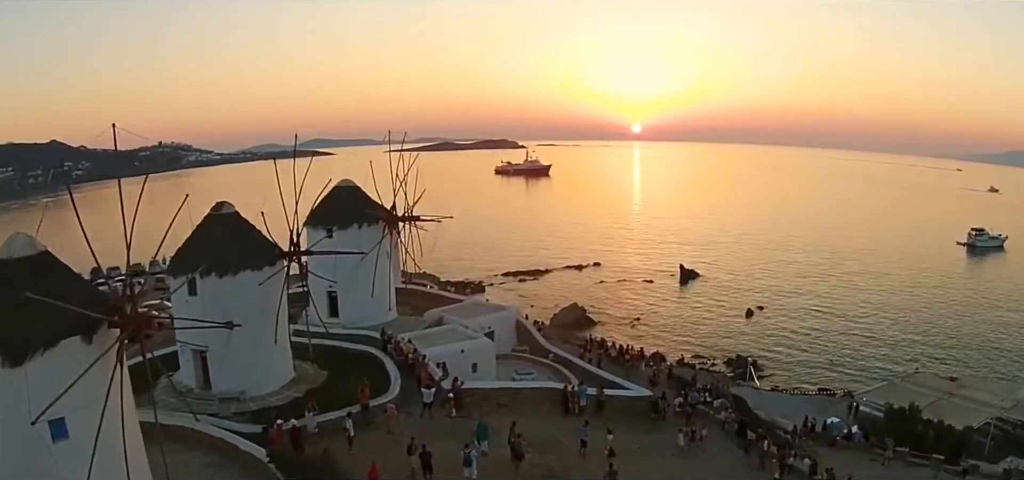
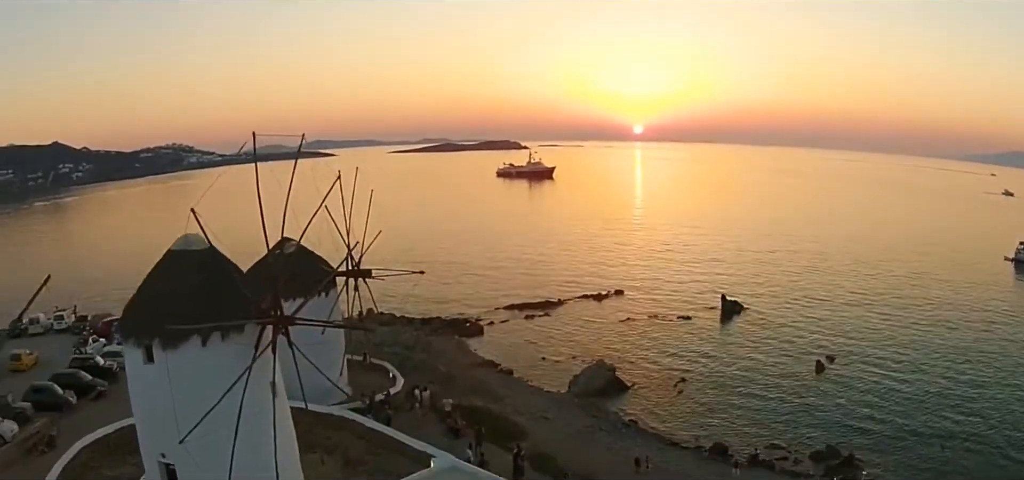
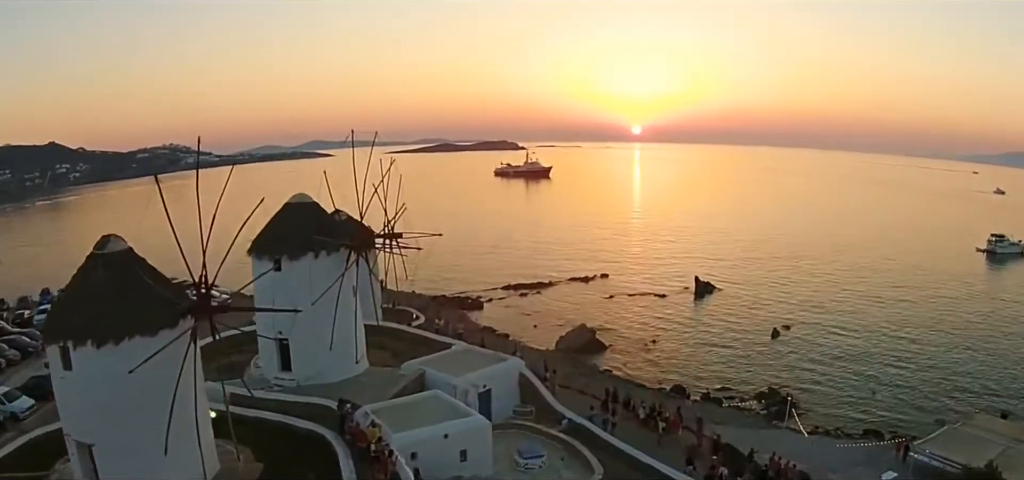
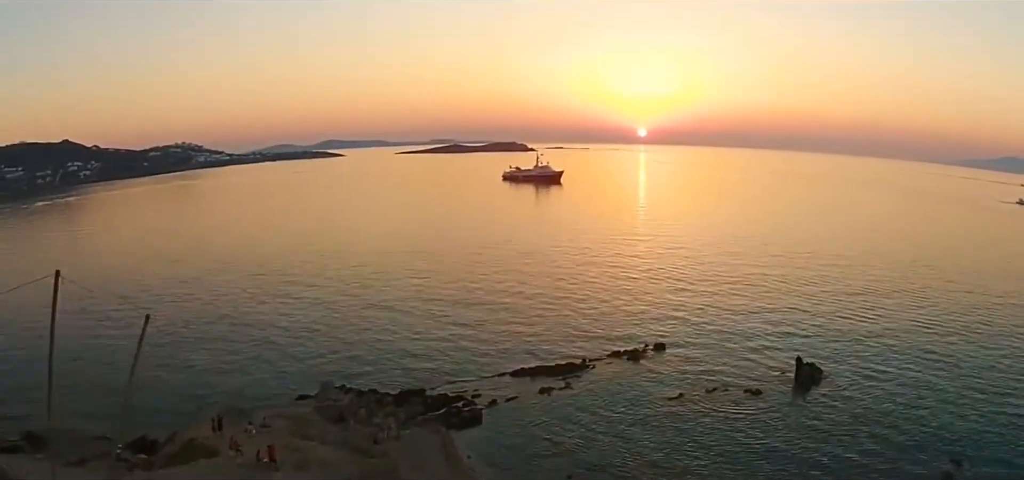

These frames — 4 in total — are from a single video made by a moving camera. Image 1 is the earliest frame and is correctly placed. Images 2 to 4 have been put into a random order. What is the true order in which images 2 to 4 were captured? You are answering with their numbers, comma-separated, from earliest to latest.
3, 2, 4
